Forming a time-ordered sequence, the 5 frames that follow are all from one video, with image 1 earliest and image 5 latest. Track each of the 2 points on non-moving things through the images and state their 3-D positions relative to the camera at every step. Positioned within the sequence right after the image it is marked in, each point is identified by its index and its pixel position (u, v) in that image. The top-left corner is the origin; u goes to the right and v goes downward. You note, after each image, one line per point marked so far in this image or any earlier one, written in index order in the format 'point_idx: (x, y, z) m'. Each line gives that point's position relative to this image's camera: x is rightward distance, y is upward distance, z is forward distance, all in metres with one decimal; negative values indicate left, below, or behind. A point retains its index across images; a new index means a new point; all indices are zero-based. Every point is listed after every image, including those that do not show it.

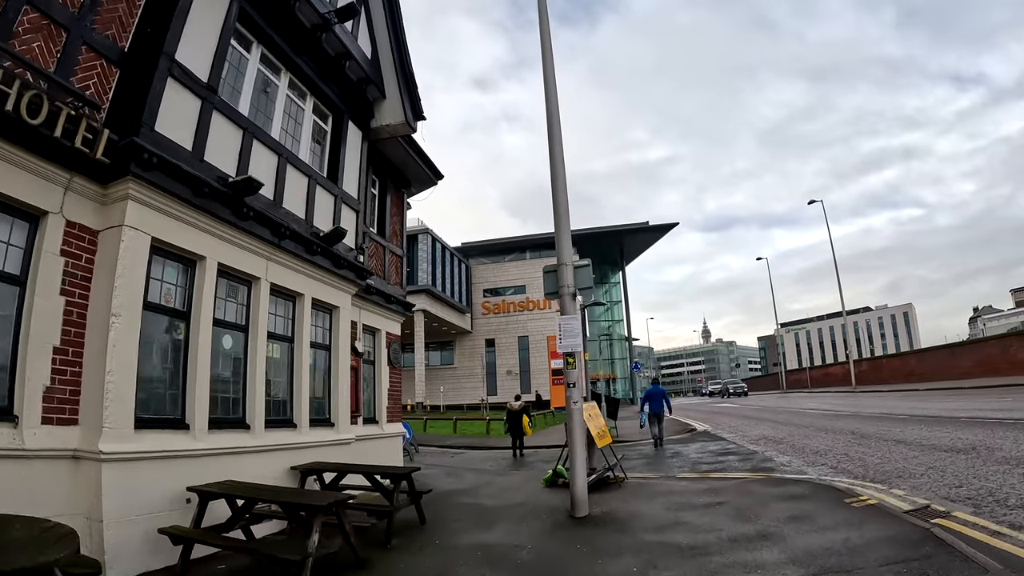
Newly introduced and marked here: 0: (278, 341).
0: (-3.4, -0.7, +8.1) m
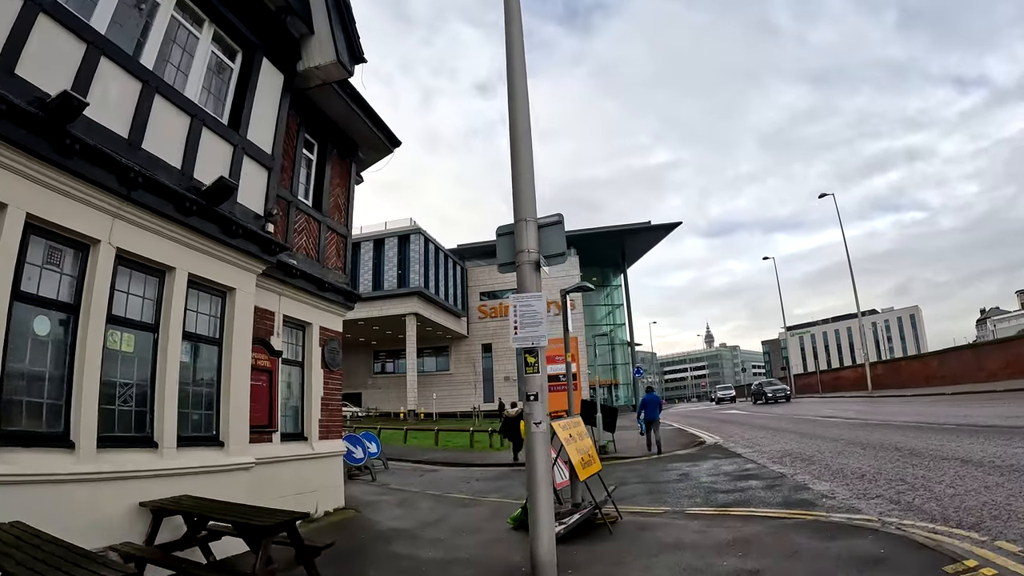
0: (-4.0, -0.4, +5.9) m
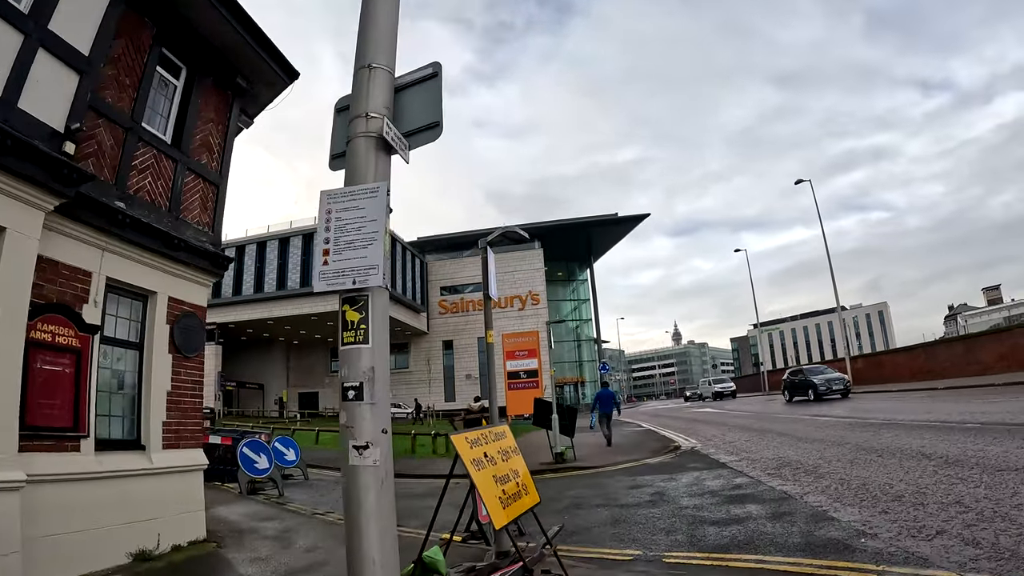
0: (-4.8, +0.1, +3.4) m
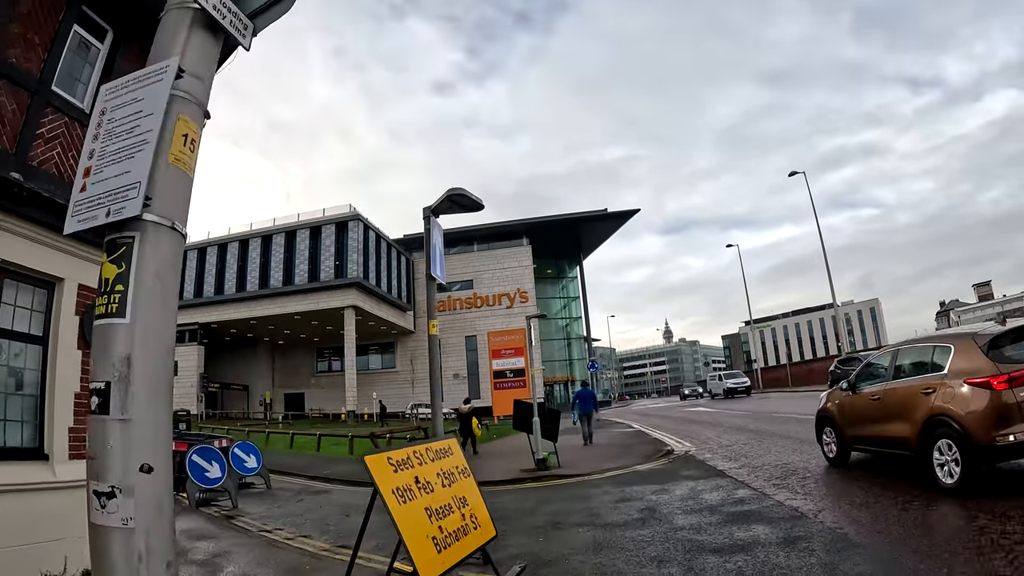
0: (-5.1, +0.2, +2.3) m
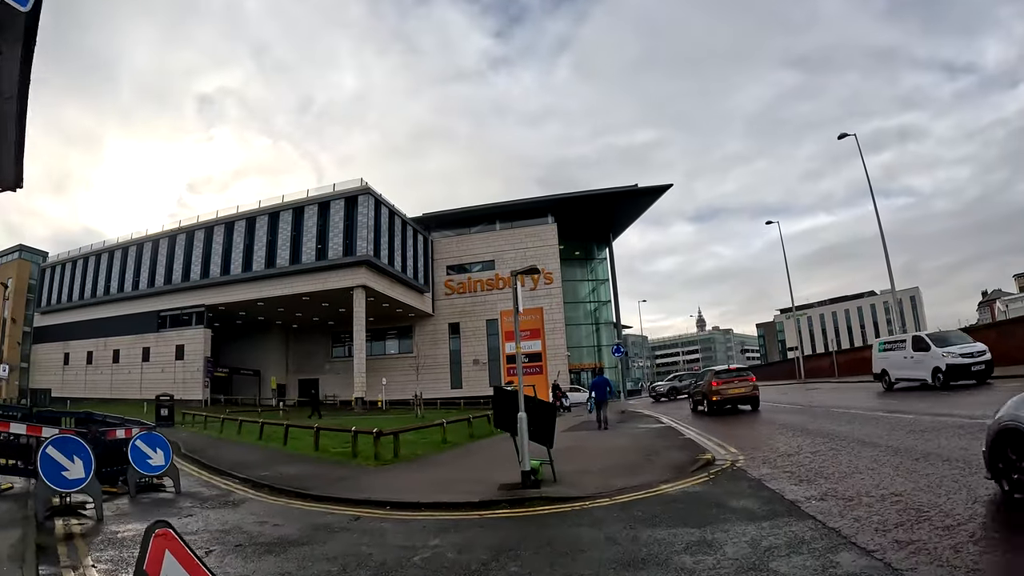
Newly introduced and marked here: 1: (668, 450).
0: (-5.8, +0.7, -0.3) m
1: (+2.5, -2.8, +9.8) m
